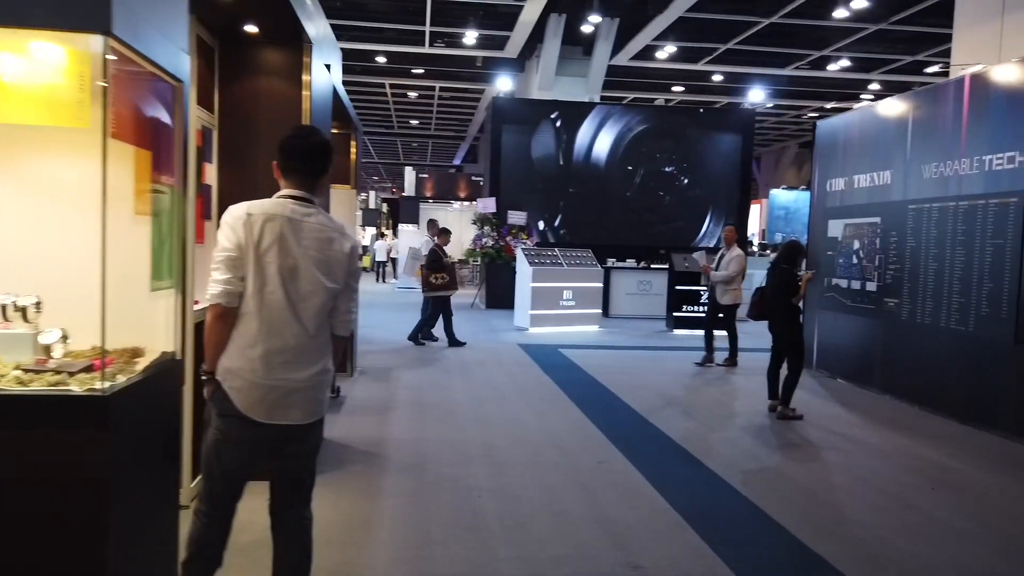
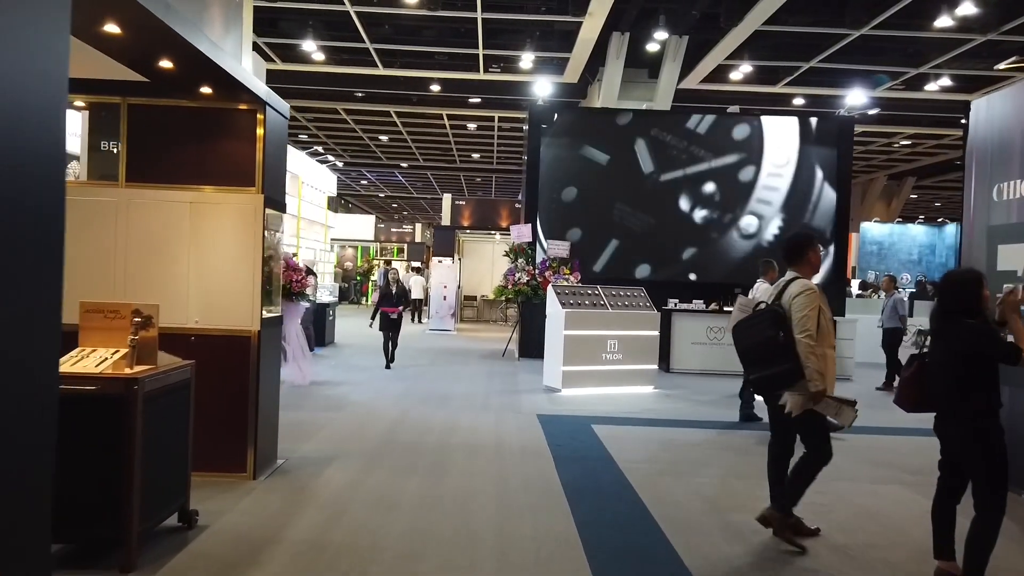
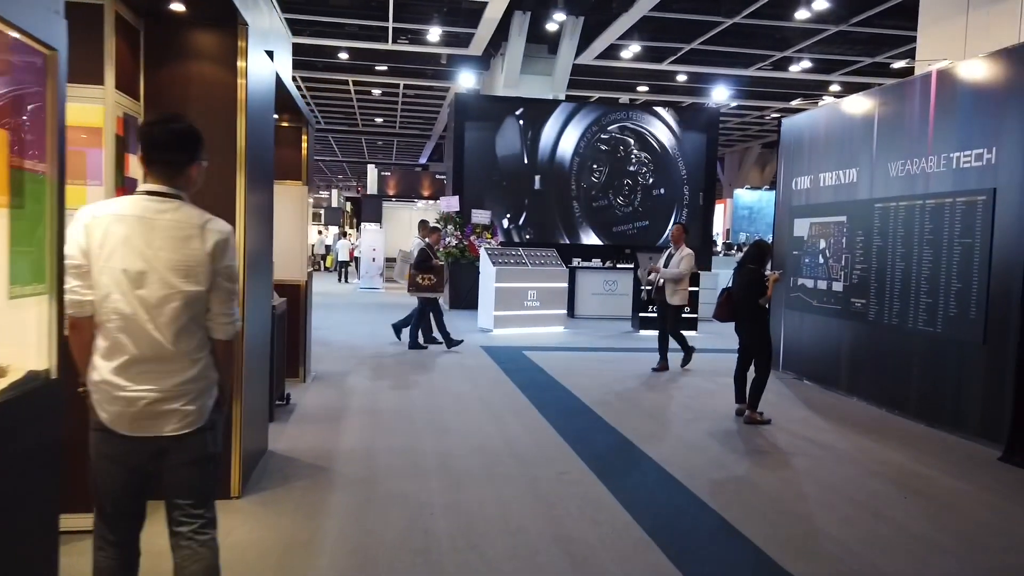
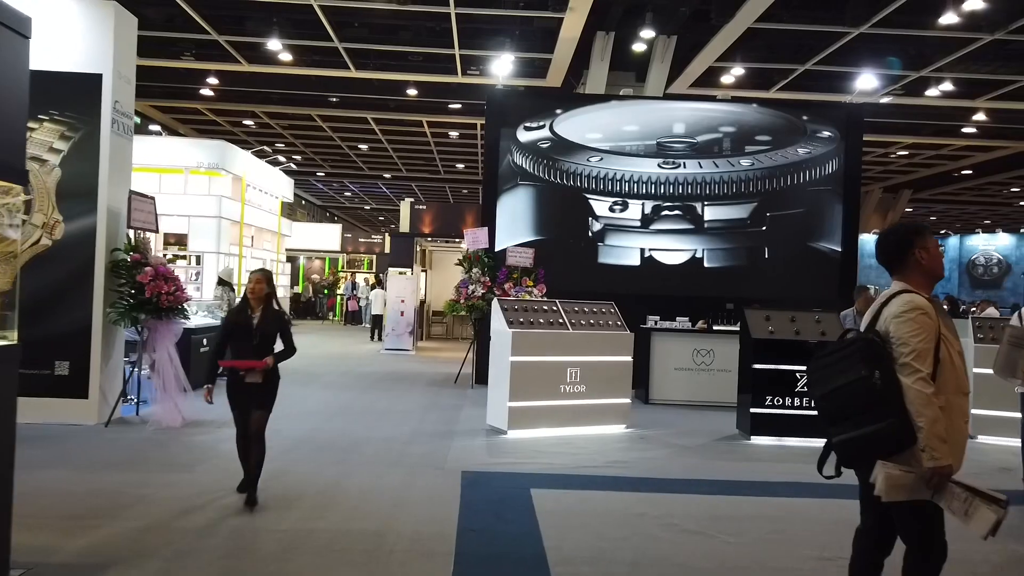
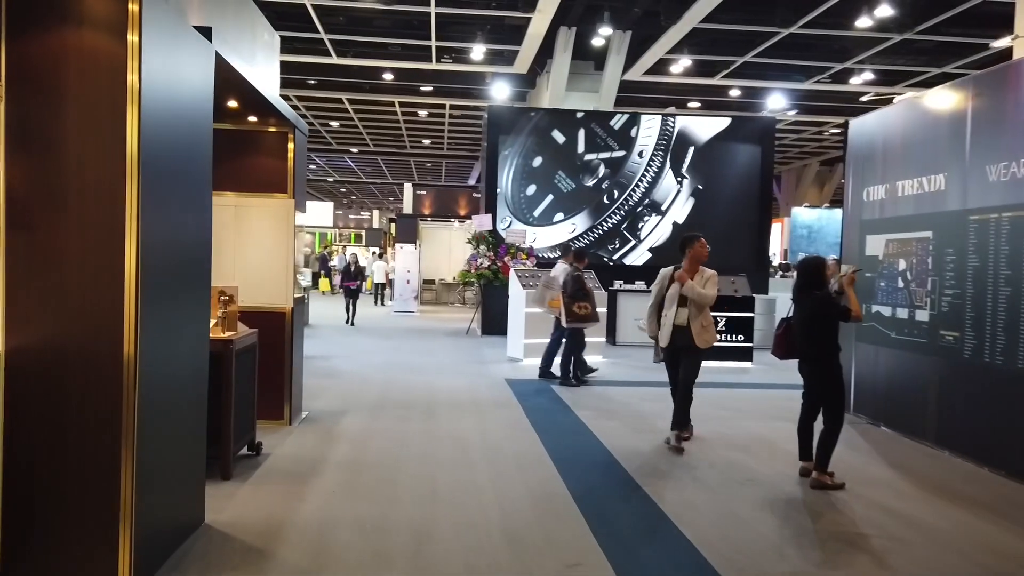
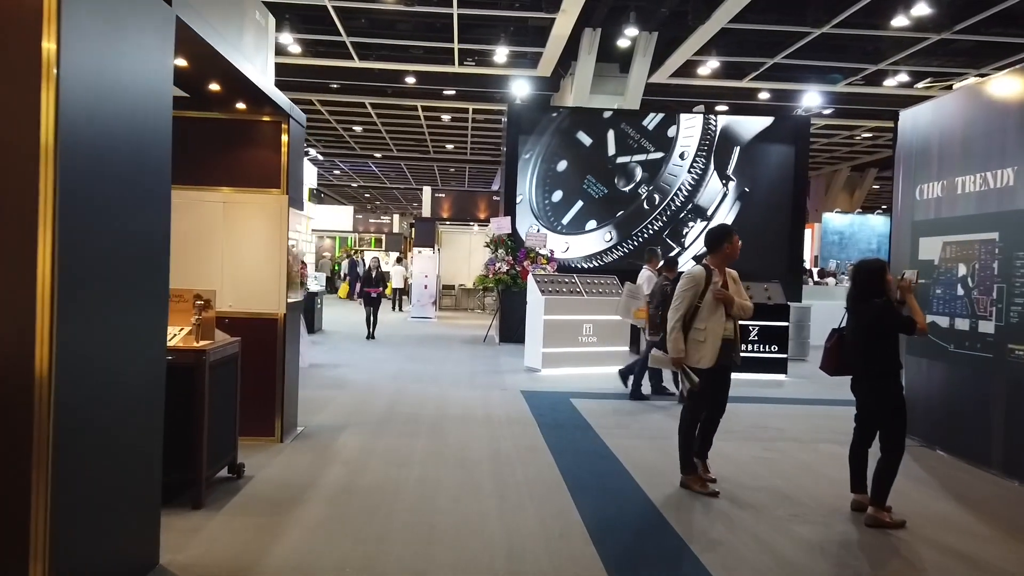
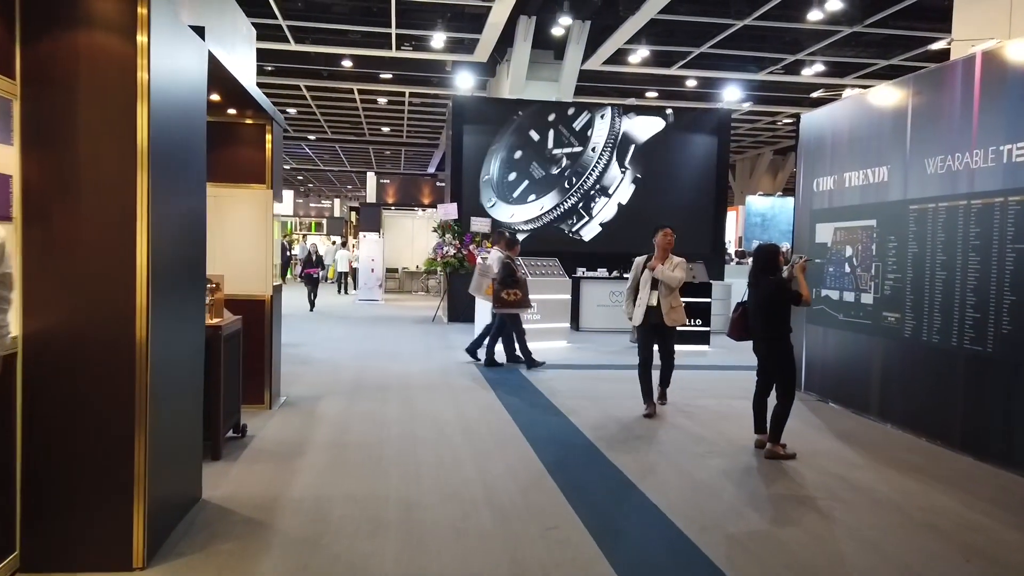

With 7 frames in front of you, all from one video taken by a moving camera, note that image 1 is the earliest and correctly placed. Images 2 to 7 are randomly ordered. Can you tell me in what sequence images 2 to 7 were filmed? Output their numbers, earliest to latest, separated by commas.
3, 7, 5, 6, 2, 4
